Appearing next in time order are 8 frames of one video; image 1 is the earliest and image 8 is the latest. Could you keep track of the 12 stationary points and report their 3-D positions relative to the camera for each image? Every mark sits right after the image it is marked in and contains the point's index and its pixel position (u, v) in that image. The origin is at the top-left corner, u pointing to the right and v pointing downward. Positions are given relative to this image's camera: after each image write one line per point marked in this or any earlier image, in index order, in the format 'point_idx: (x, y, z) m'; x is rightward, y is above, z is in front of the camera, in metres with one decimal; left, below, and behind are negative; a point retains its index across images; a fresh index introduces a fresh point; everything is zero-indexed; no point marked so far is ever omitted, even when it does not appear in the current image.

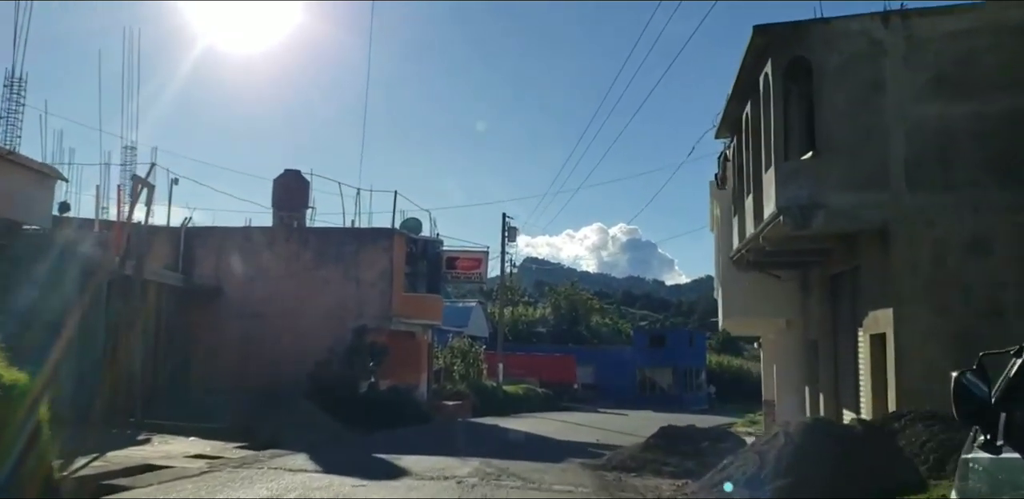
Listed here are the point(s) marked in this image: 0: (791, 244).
0: (+5.7, +0.1, +17.2) m
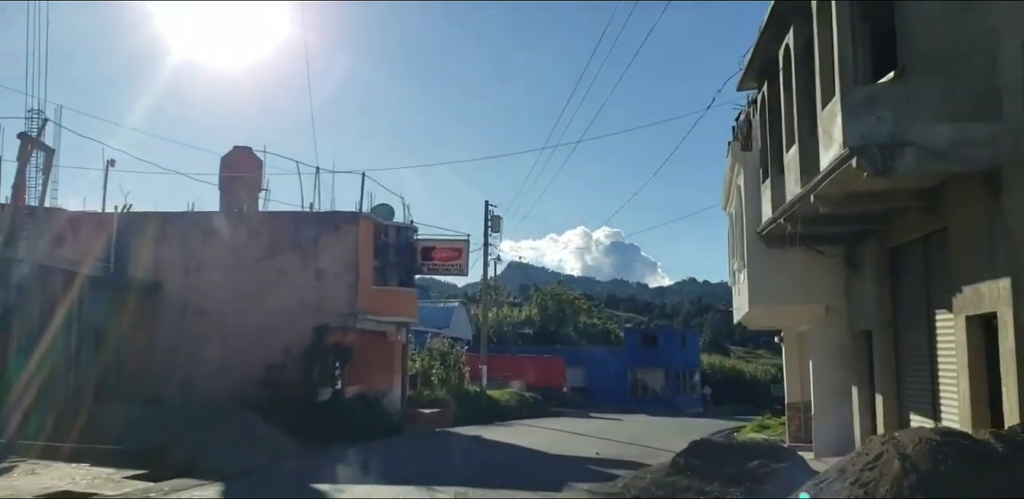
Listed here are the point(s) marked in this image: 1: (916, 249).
0: (+5.5, +0.7, +13.4) m
1: (+6.9, 0.0, +14.2) m
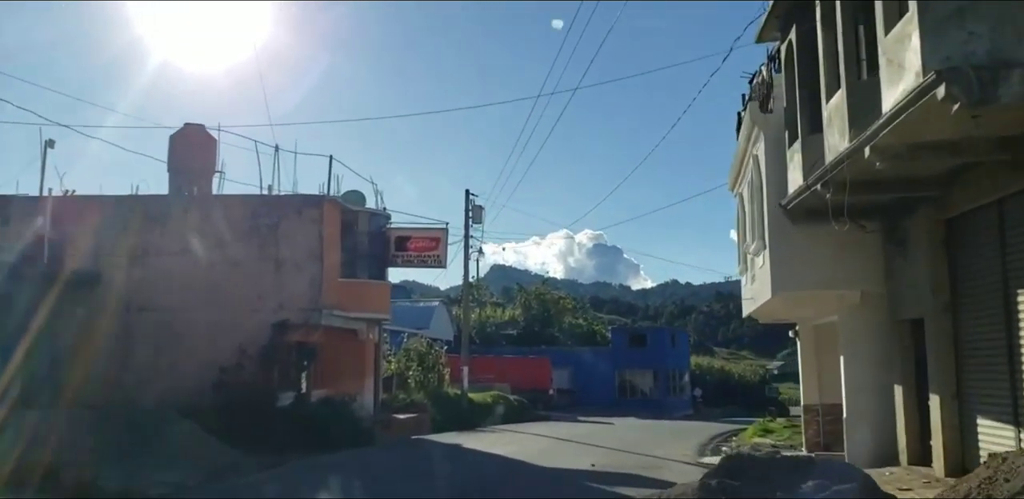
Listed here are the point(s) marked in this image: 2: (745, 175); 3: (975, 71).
0: (+5.2, +1.2, +10.8) m
1: (+6.7, +0.5, +11.7) m
2: (+5.3, +1.7, +18.9) m
3: (+4.7, +1.8, +8.5) m
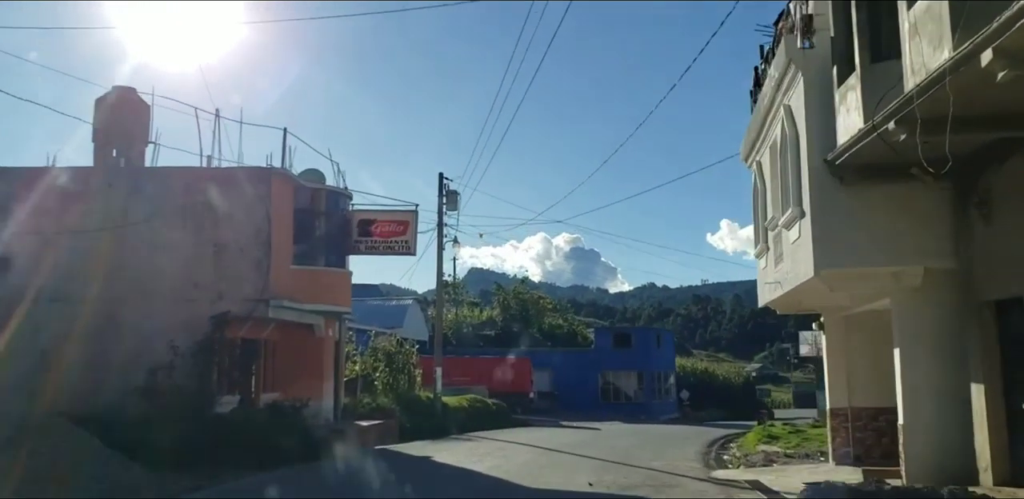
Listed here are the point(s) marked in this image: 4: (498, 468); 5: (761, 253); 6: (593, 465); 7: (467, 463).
0: (+5.0, +1.7, +7.8) m
1: (+6.4, +1.0, +8.7) m
2: (+4.9, +2.2, +15.8) m
3: (+4.6, +2.3, +5.4) m
4: (-0.3, -4.7, +17.9) m
5: (+5.3, 0.0, +17.6) m
6: (+1.8, -4.8, +18.5) m
7: (-1.0, -4.9, +18.9) m
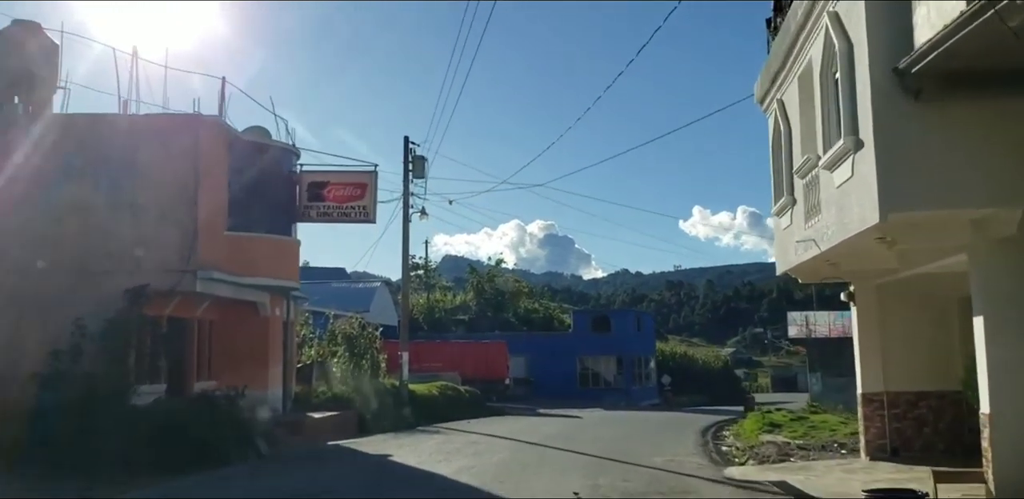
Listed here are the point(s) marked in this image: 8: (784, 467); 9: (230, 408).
0: (+4.9, +2.4, +4.8) m
1: (+6.2, +1.6, +5.7) m
2: (+4.5, +3.0, +12.9) m
3: (+4.5, +3.0, +2.4) m
4: (-0.8, -3.9, +14.8) m
5: (+4.8, +0.8, +14.7) m
6: (+1.3, -4.0, +15.5) m
7: (-1.5, -4.1, +15.9) m
8: (+5.1, -4.1, +15.6) m
9: (-6.2, -3.5, +18.2) m
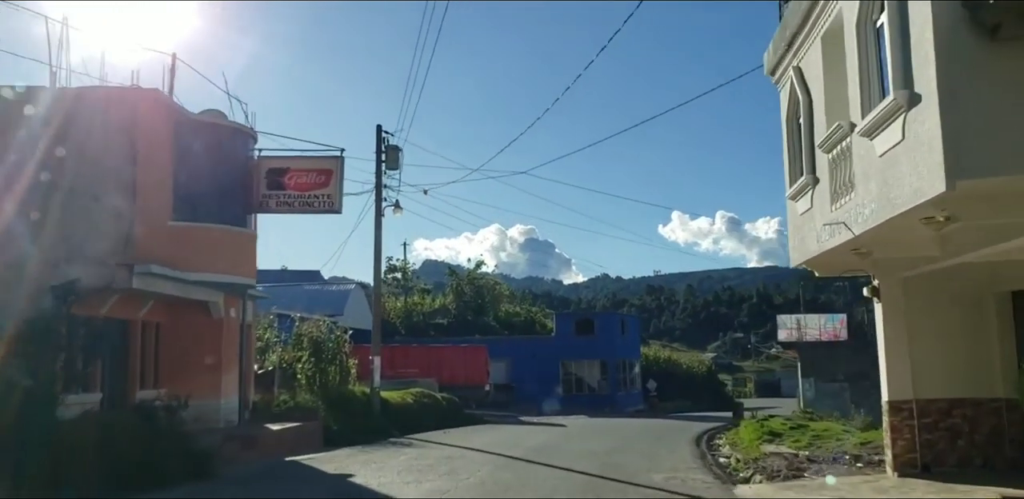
0: (+4.8, +2.6, +3.0) m
1: (+6.1, +1.9, +3.9) m
2: (+4.2, +3.2, +11.0) m
3: (+4.5, +3.2, +0.6) m
4: (-1.1, -3.7, +12.8) m
5: (+4.5, +1.0, +12.8) m
6: (+1.0, -3.8, +13.6) m
7: (-1.9, -3.9, +13.8) m
8: (+4.7, -3.9, +13.7) m
9: (-6.6, -3.3, +16.0) m
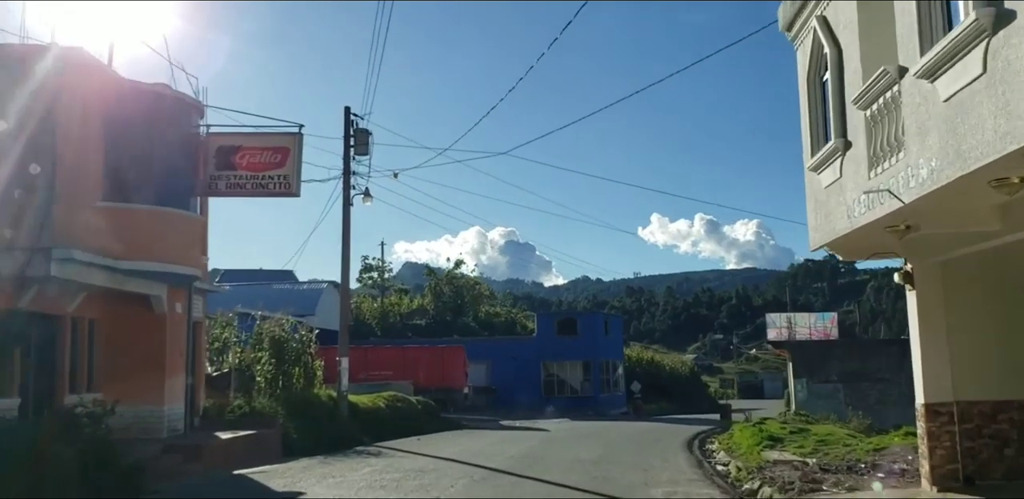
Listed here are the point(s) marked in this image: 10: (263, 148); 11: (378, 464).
0: (+4.7, +2.9, +1.1) m
1: (+6.0, +2.2, +2.1) m
2: (+4.0, +3.5, +9.2) m
3: (+4.4, +3.6, -1.3) m
4: (-1.4, -3.4, +10.8) m
5: (+4.2, +1.2, +11.0) m
6: (+0.7, -3.5, +11.6) m
7: (-2.2, -3.6, +11.8) m
8: (+4.4, -3.6, +11.8) m
9: (-6.9, -3.0, +13.9) m
10: (-5.4, +2.2, +18.1) m
11: (-2.8, -4.4, +17.2) m
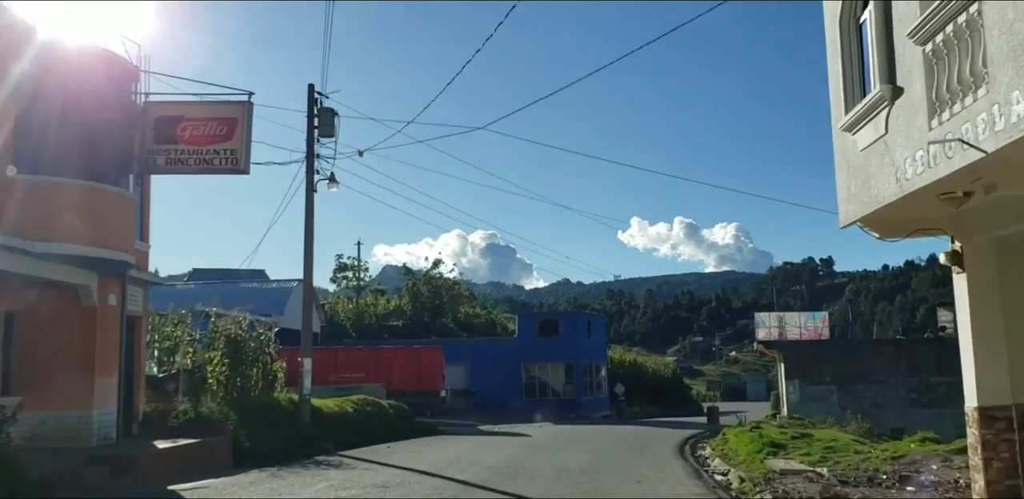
0: (+4.7, +3.3, -0.7) m
1: (+6.0, +2.6, +0.3) m
2: (+3.8, +3.8, +7.3) m
3: (+4.5, +3.9, -3.1) m
4: (-1.6, -3.1, +8.8) m
5: (+3.9, +1.6, +9.1) m
6: (+0.4, -3.2, +9.6) m
7: (-2.4, -3.3, +9.8) m
8: (+4.1, -3.3, +9.9) m
9: (-7.2, -2.7, +11.8) m
10: (-5.8, +2.5, +16.0) m
11: (-3.2, -4.1, +15.1) m
